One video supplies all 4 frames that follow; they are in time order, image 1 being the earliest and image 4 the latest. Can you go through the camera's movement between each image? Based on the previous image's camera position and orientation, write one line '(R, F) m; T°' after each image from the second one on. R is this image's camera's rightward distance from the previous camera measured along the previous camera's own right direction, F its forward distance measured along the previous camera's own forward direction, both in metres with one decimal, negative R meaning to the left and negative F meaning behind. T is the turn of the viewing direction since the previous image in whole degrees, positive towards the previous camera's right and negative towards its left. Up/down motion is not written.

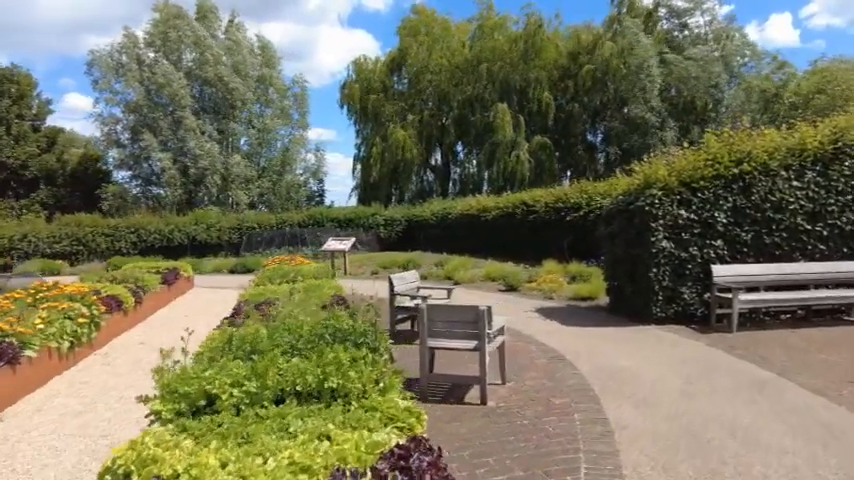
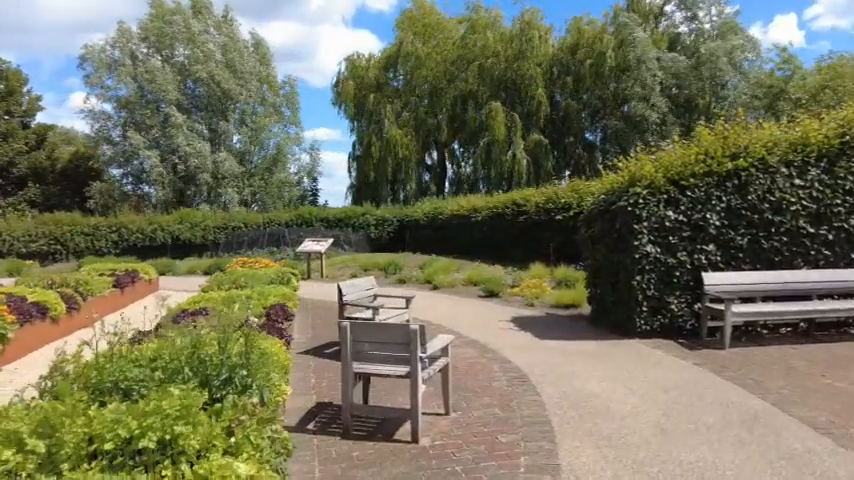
(+0.6, +0.8) m; 0°
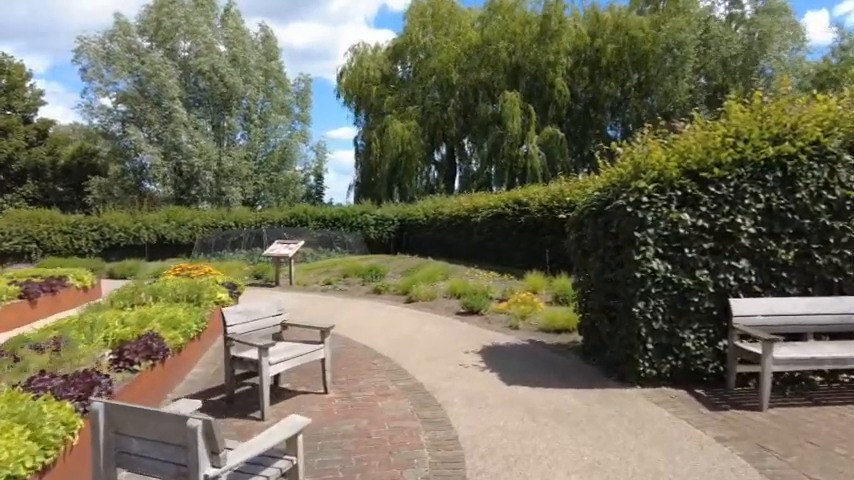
(+0.9, +1.8) m; -2°
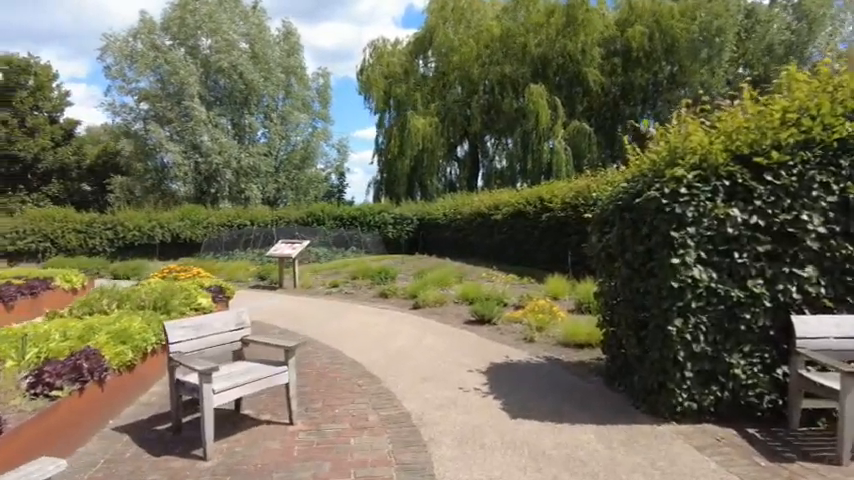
(+0.3, +0.9) m; -3°
